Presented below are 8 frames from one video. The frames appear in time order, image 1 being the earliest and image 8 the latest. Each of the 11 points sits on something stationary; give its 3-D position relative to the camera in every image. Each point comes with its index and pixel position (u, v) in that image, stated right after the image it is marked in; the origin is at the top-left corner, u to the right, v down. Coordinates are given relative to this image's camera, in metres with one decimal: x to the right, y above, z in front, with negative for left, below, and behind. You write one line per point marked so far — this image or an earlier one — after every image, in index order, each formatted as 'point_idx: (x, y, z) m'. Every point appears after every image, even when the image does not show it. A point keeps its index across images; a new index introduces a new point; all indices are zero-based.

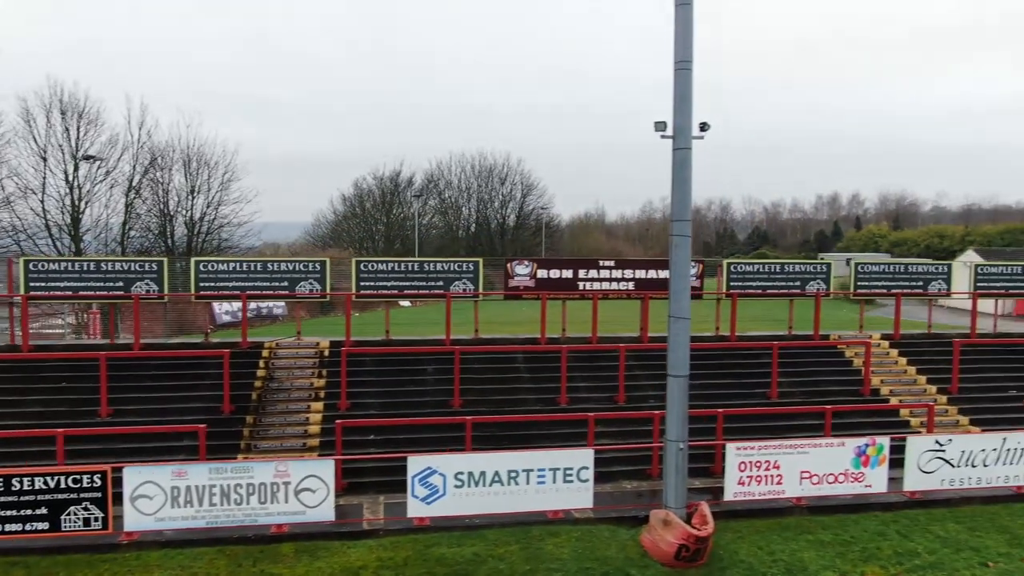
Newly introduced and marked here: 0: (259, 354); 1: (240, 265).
0: (-5.3, -1.4, +14.1) m
1: (-5.9, +0.5, +14.5) m
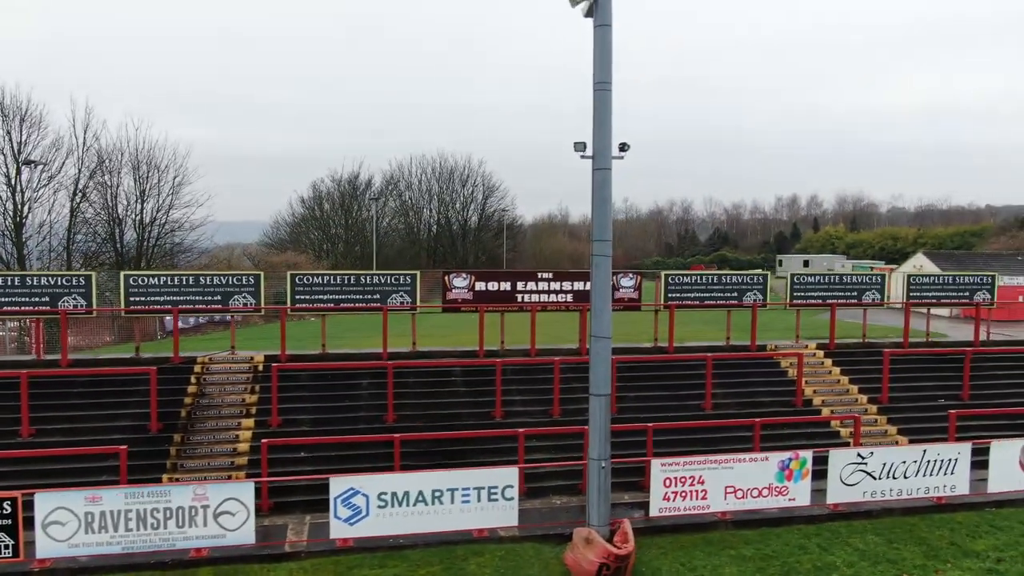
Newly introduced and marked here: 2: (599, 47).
0: (-6.6, -1.7, +13.7) m
1: (-7.3, +0.2, +14.2) m
2: (+1.2, +3.3, +8.9) m
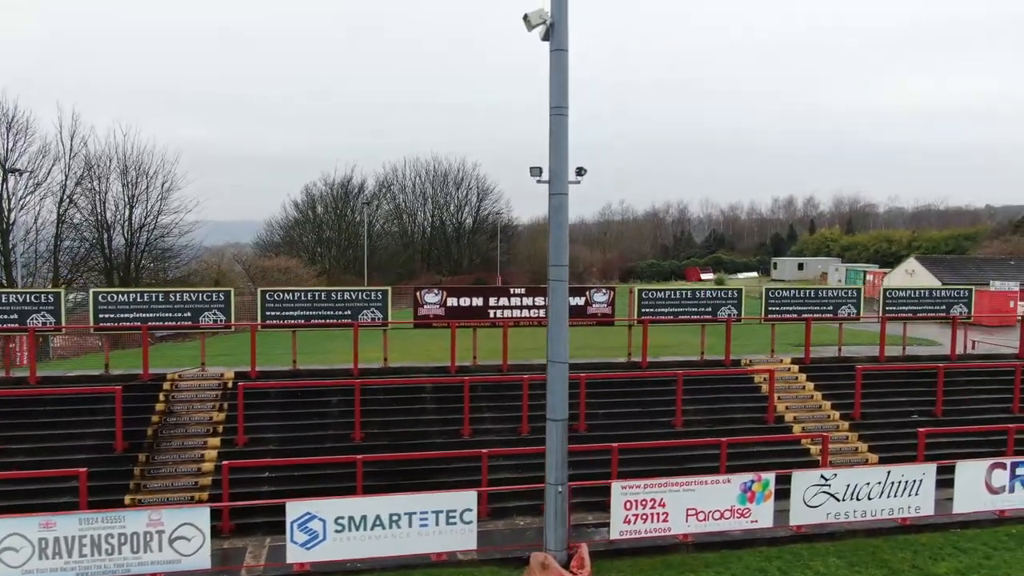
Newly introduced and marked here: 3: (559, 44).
0: (-7.3, -2.1, +13.7) m
1: (-7.9, -0.2, +14.1) m
2: (+0.6, +2.9, +8.9) m
3: (+0.6, +3.2, +8.7) m
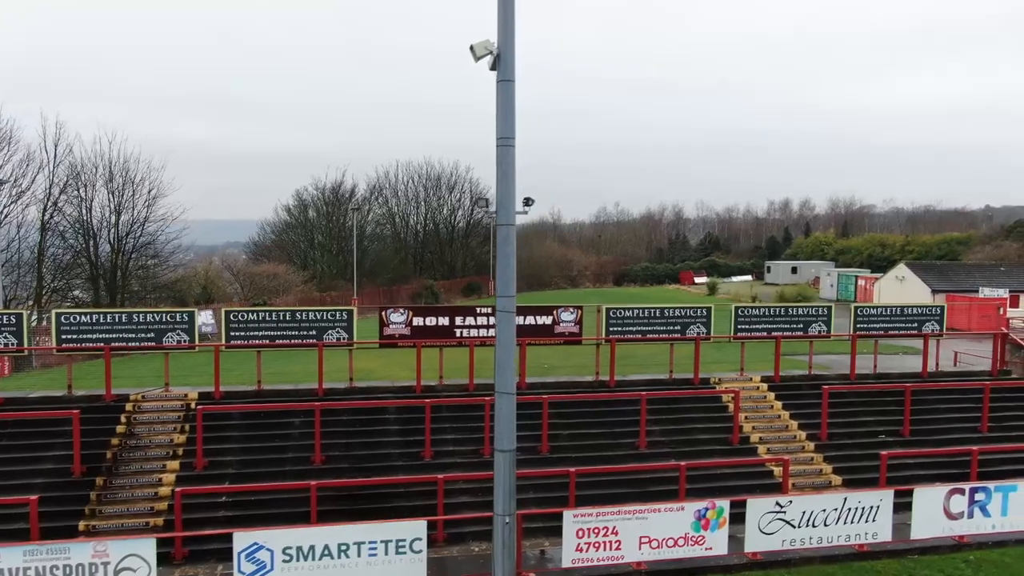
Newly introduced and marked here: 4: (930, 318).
0: (-8.0, -2.5, +13.6) m
1: (-8.7, -0.6, +14.0) m
2: (-0.1, +2.5, +8.9) m
3: (-0.1, +2.8, +8.7) m
4: (+11.6, -0.8, +18.3) m
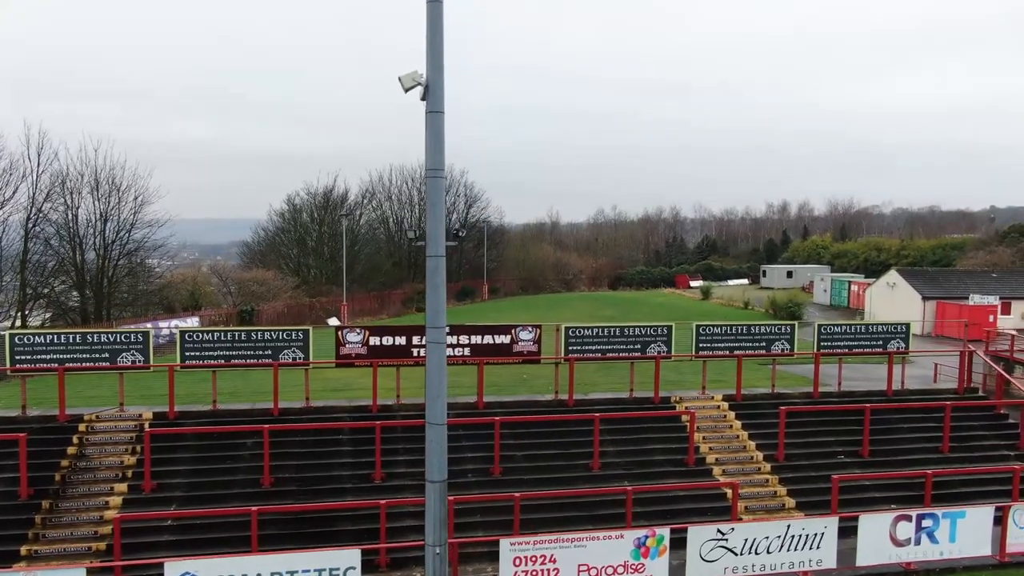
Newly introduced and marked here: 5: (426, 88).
0: (-9.0, -2.9, +13.5) m
1: (-9.7, -1.0, +14.0) m
2: (-1.1, +2.1, +8.9) m
3: (-1.0, +2.4, +8.7) m
4: (+10.6, -1.3, +18.3) m
5: (-1.1, +2.6, +8.7) m
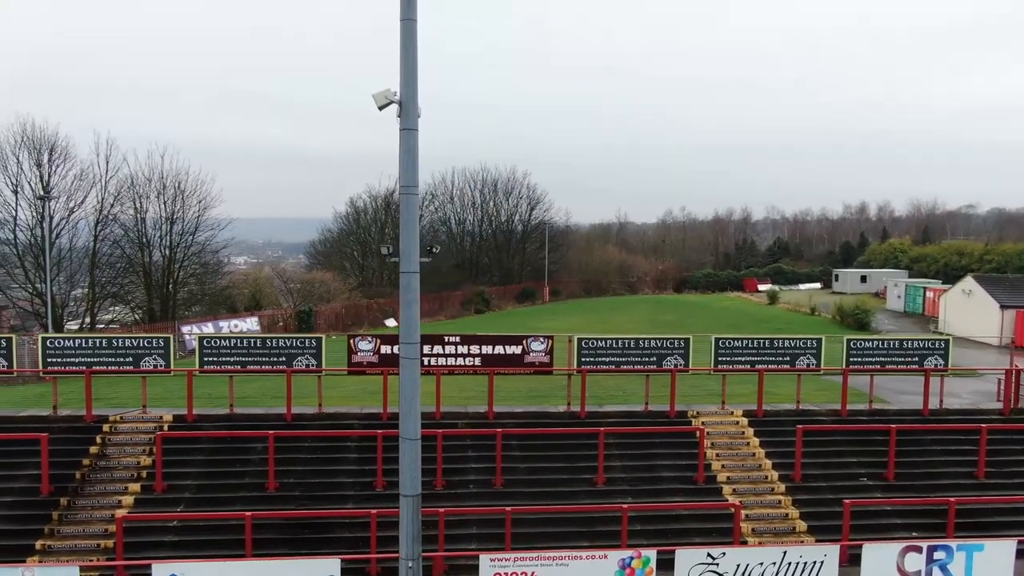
0: (-9.0, -3.1, +14.3) m
1: (-9.6, -1.2, +14.8) m
2: (-1.5, +1.9, +9.0) m
3: (-1.4, +2.2, +8.8) m
4: (+11.0, -1.7, +17.3) m
5: (-1.5, +2.4, +8.8) m
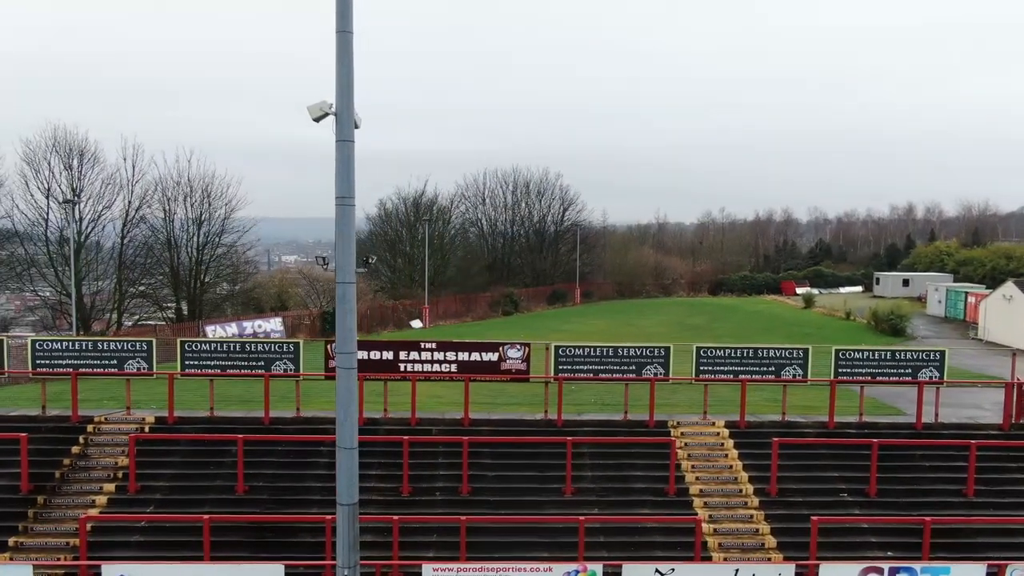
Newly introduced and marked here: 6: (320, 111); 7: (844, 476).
0: (-9.6, -3.2, +14.8) m
1: (-10.2, -1.3, +15.3) m
2: (-2.4, +1.7, +9.1) m
3: (-2.3, +2.0, +8.8) m
4: (+10.5, -1.9, +16.7) m
5: (-2.4, +2.3, +8.9) m
6: (-2.6, +2.4, +9.0) m
7: (+7.2, -4.1, +14.4) m
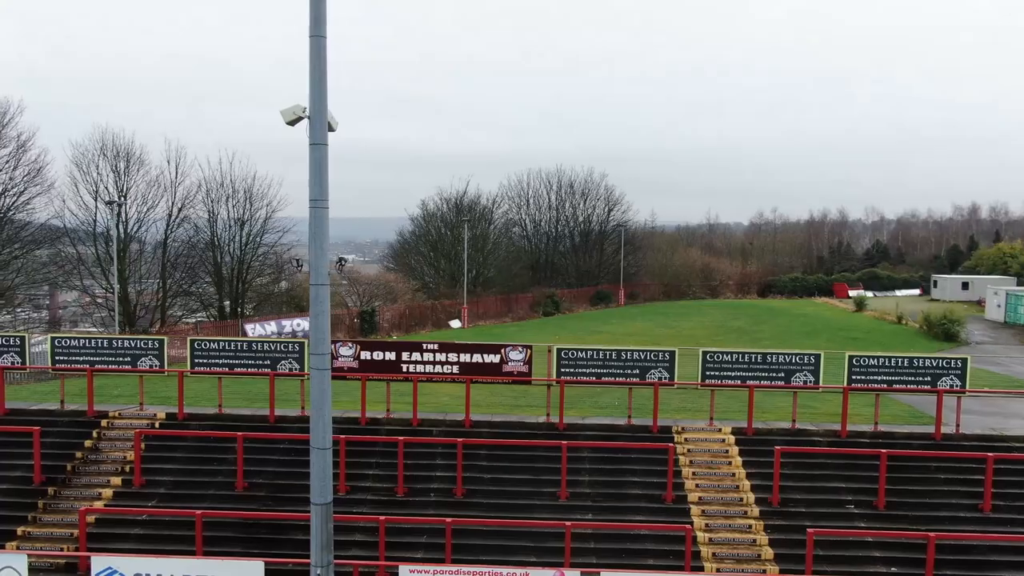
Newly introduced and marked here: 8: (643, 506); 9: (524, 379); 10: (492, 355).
0: (-9.6, -3.2, +15.3) m
1: (-10.1, -1.3, +15.9) m
2: (-2.8, +1.7, +9.2) m
3: (-2.7, +2.0, +8.9) m
4: (+10.6, -2.0, +15.9) m
5: (-2.8, +2.3, +9.0) m
6: (-3.0, +2.4, +9.1) m
7: (+7.1, -4.2, +13.9) m
8: (+2.7, -4.5, +13.5) m
9: (+0.3, -2.2, +15.9) m
10: (-0.5, -1.6, +16.1) m
